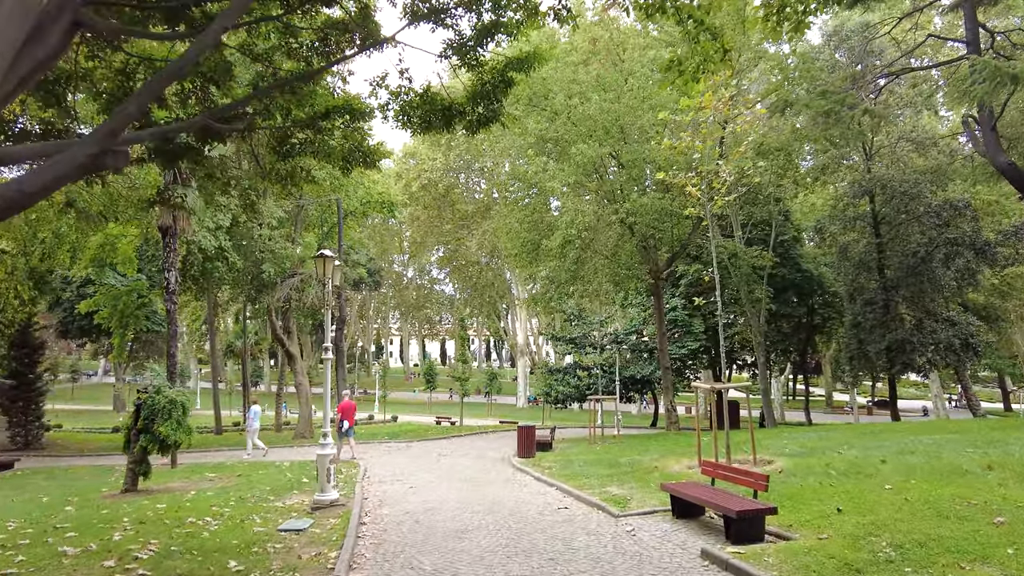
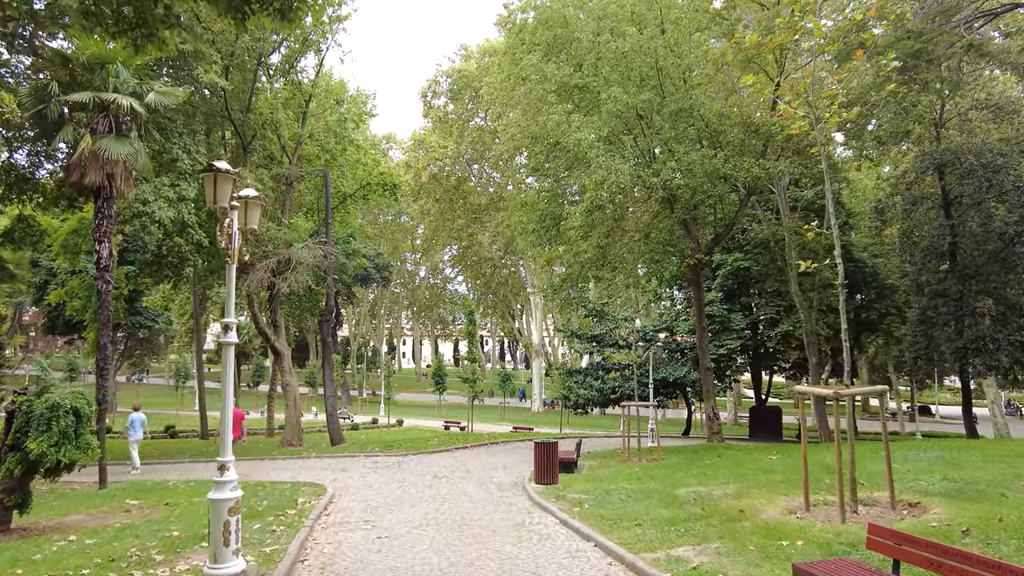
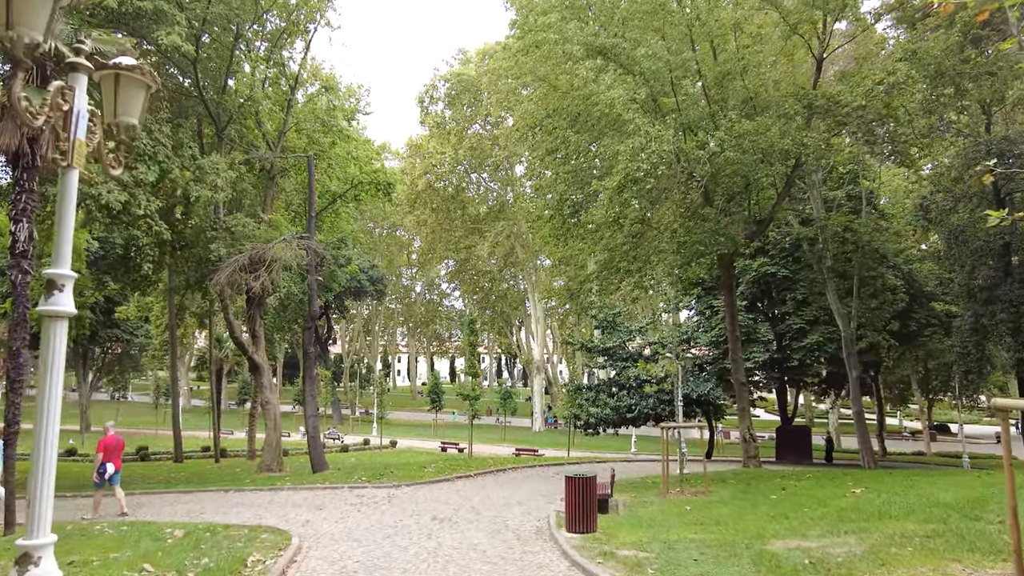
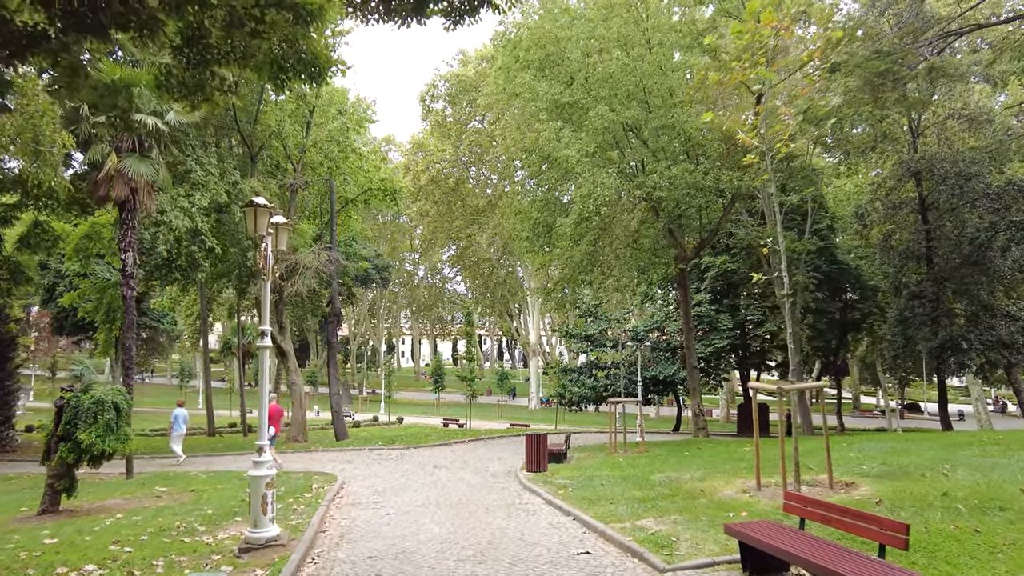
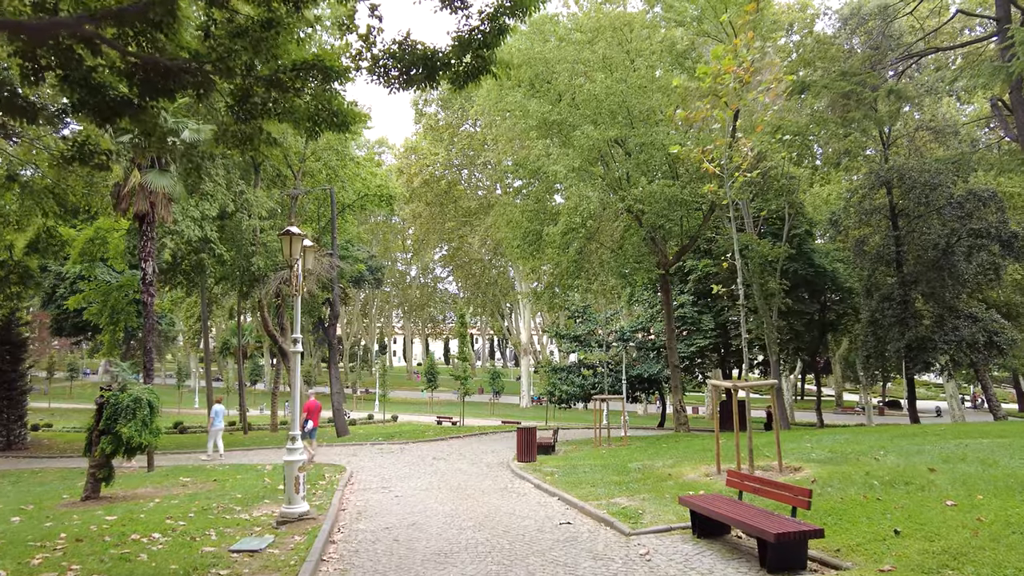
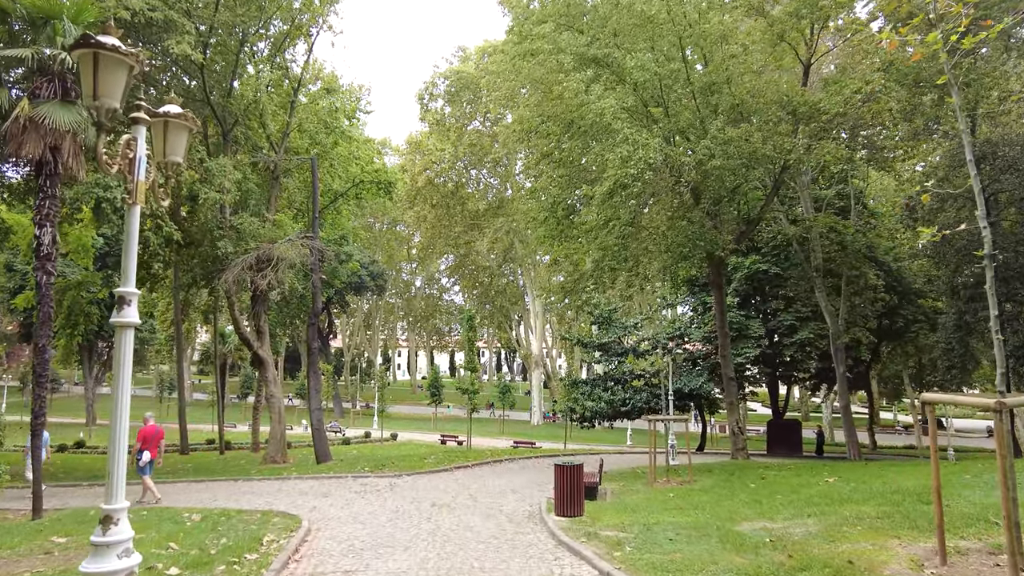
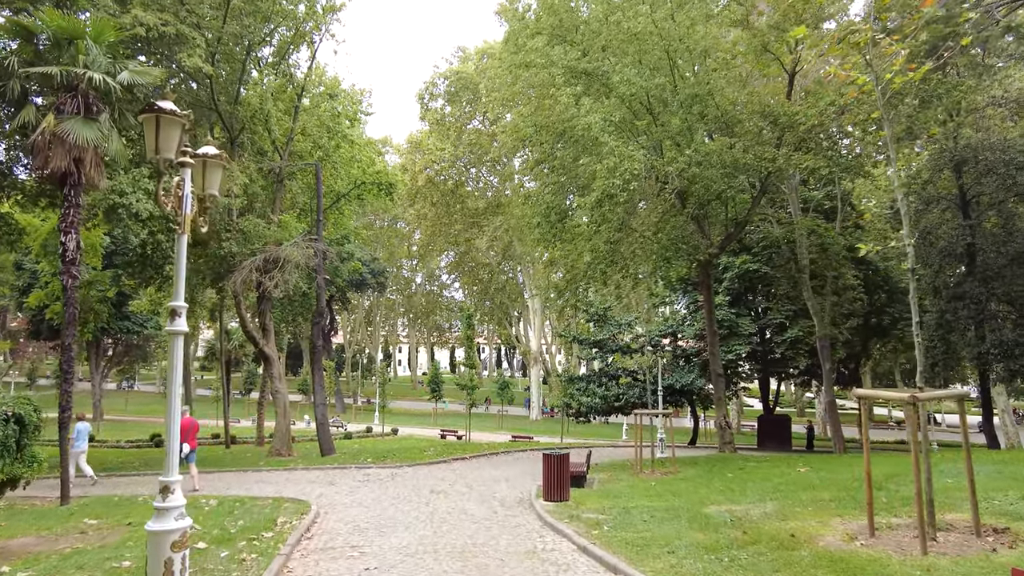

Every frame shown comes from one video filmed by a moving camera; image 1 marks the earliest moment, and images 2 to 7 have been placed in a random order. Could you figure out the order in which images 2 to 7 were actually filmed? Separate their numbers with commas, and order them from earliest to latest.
5, 4, 2, 7, 6, 3
